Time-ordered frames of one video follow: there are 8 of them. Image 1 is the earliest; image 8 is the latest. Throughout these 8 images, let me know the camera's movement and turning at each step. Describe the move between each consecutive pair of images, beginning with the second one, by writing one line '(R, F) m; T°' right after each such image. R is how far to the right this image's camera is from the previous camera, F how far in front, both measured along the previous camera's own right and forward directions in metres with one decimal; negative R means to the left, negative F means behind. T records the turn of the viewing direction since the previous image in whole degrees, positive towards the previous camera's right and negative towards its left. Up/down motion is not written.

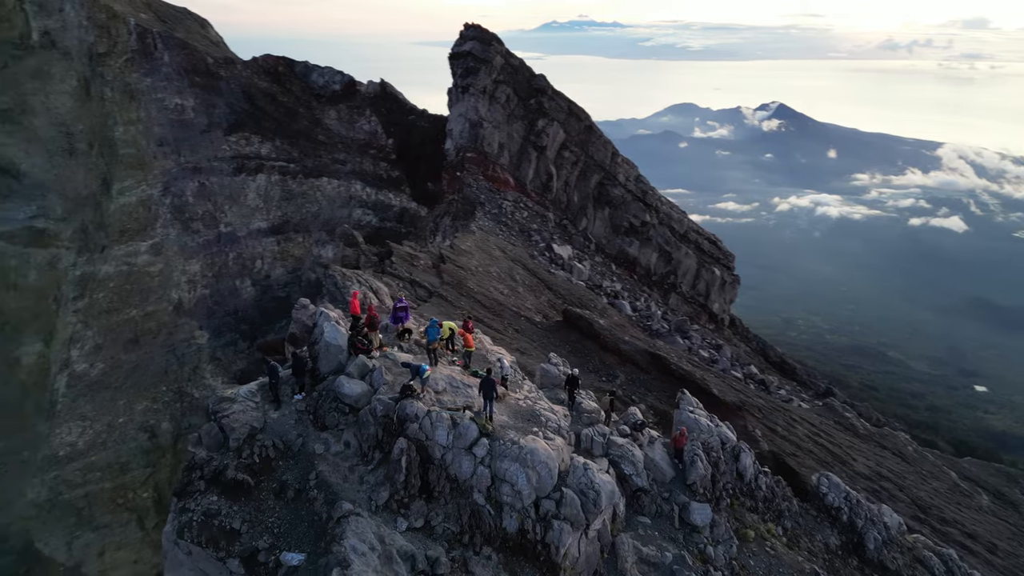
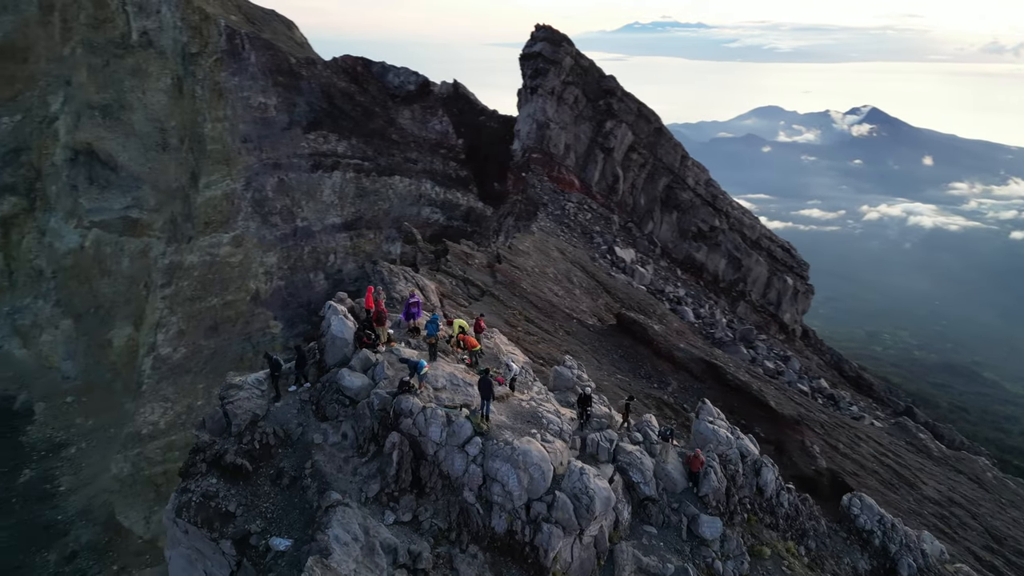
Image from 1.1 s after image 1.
(+0.5, 0.0) m; -6°
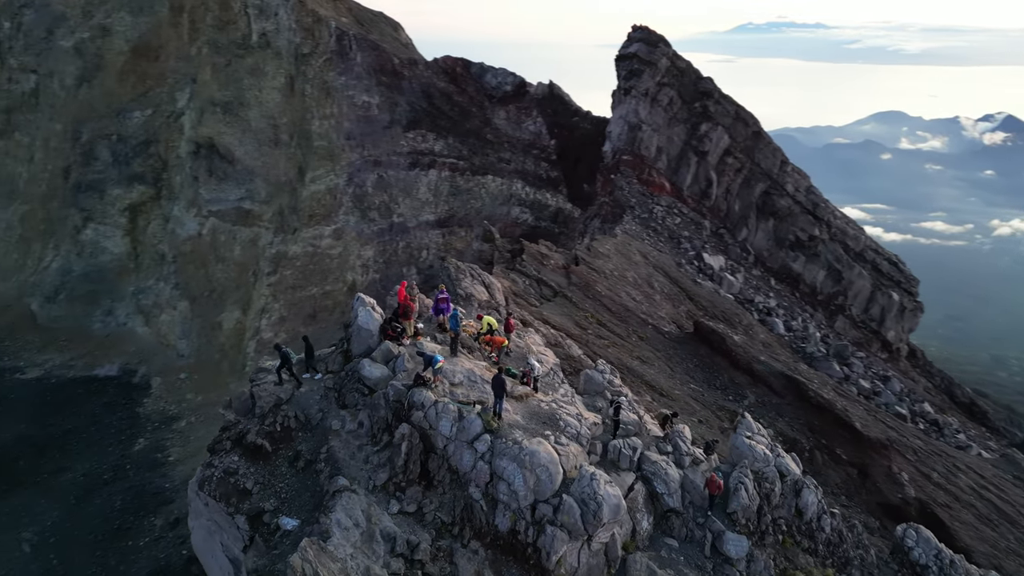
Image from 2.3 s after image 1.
(+0.5, 0.0) m; -7°
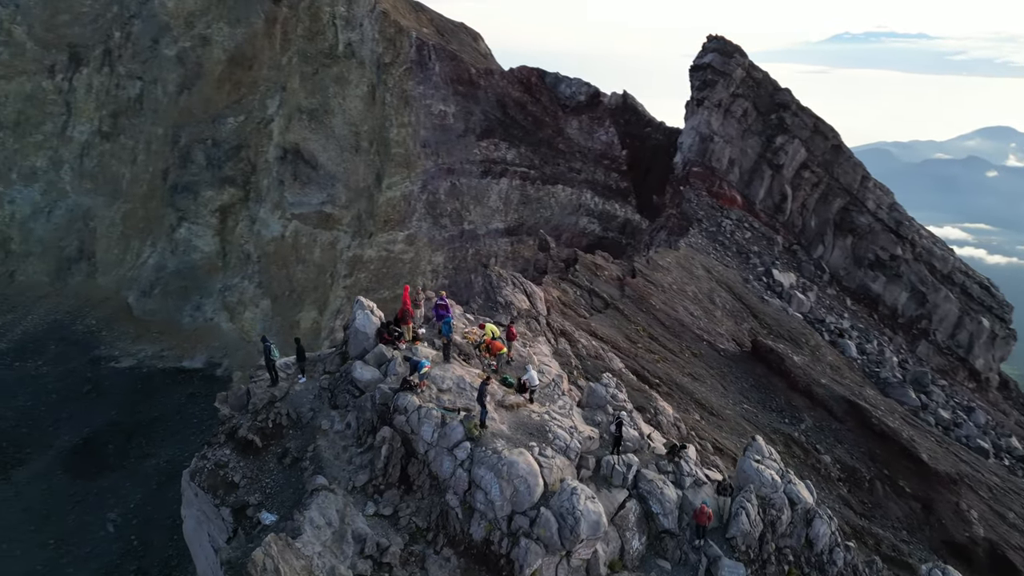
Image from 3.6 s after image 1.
(+0.6, +0.1) m; -6°
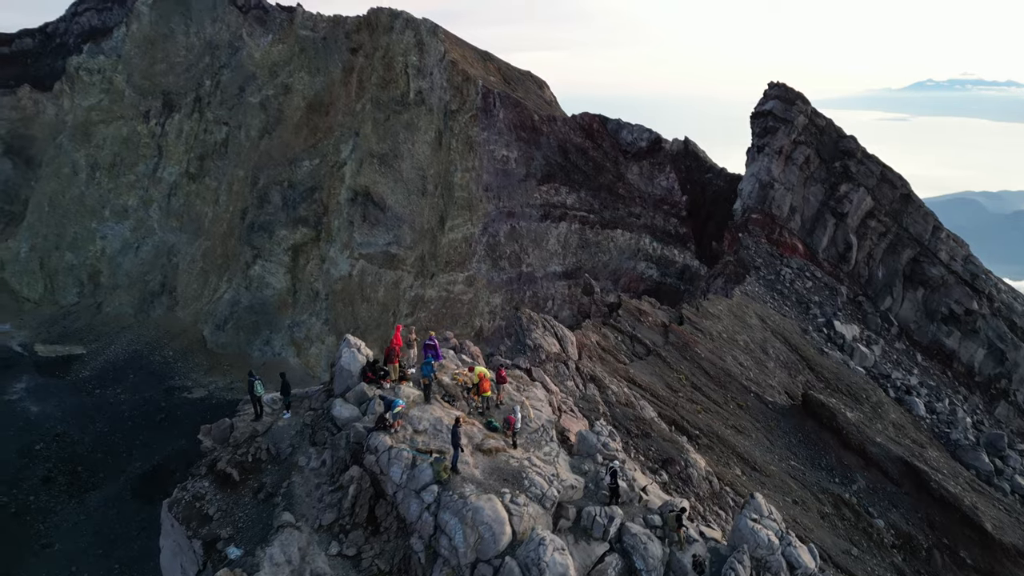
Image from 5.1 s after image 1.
(+0.6, 0.0) m; -5°
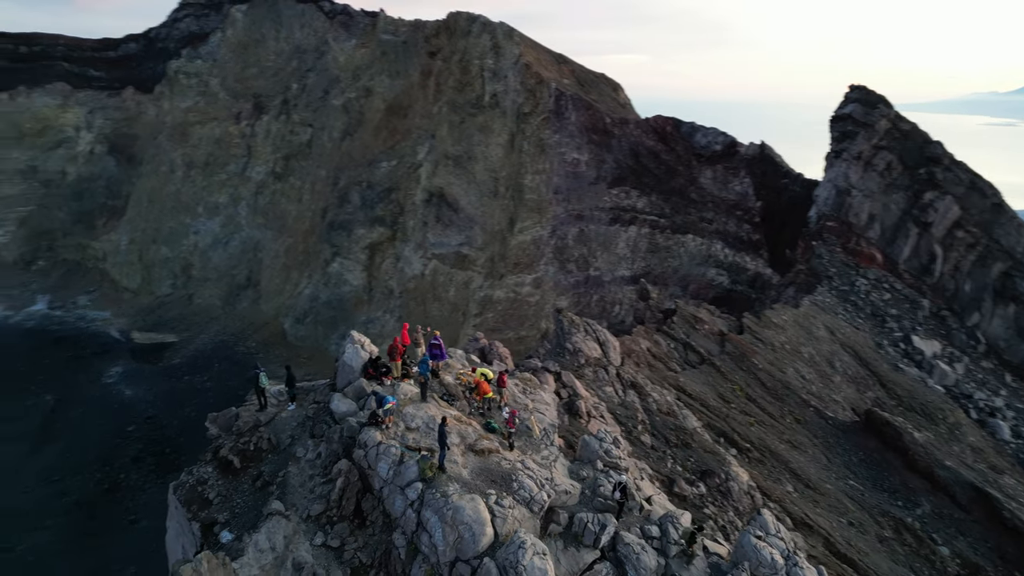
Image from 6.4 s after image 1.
(+0.6, 0.0) m; -6°
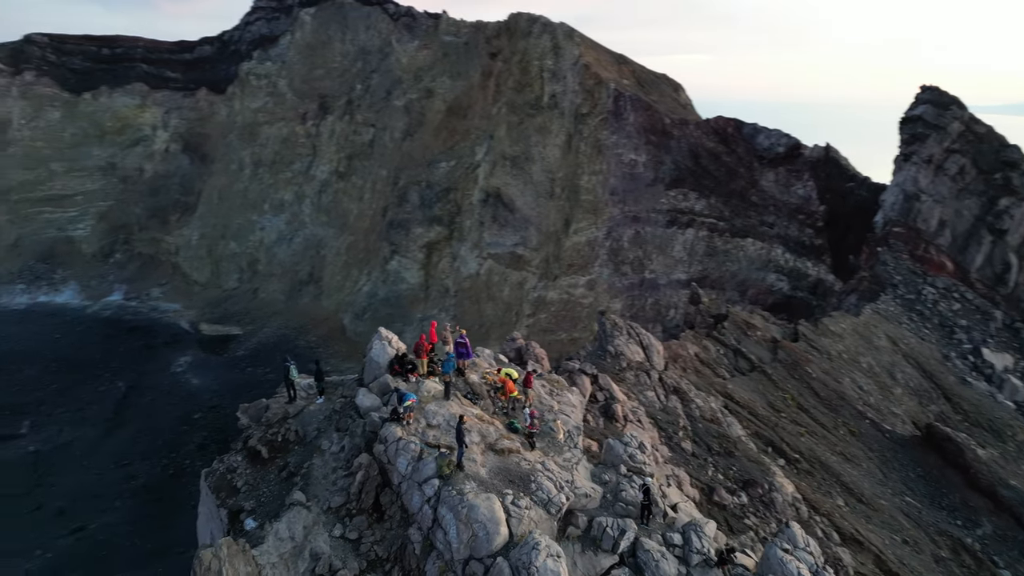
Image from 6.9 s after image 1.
(+0.2, 0.0) m; -4°
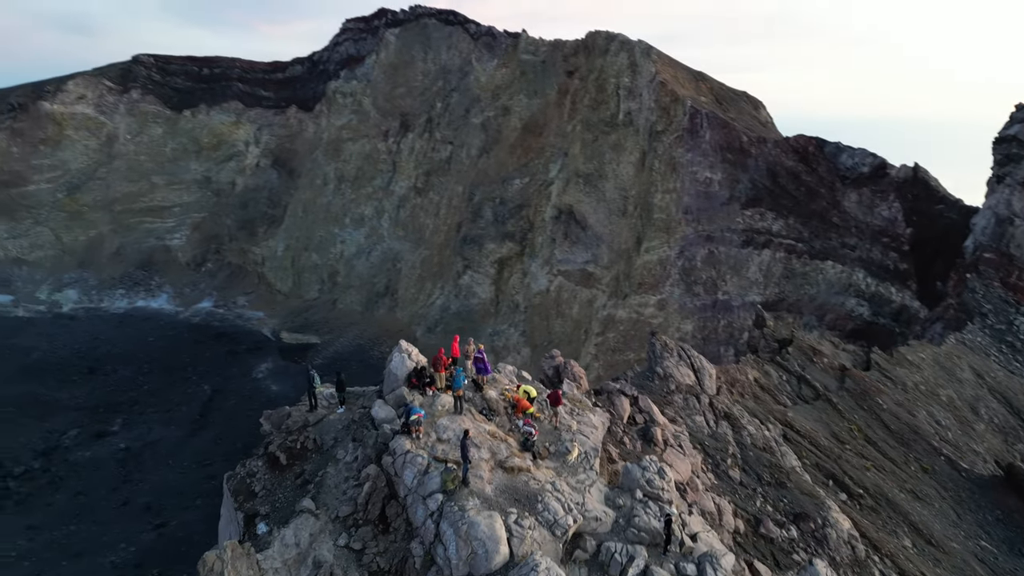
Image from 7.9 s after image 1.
(+0.4, 0.0) m; -6°
